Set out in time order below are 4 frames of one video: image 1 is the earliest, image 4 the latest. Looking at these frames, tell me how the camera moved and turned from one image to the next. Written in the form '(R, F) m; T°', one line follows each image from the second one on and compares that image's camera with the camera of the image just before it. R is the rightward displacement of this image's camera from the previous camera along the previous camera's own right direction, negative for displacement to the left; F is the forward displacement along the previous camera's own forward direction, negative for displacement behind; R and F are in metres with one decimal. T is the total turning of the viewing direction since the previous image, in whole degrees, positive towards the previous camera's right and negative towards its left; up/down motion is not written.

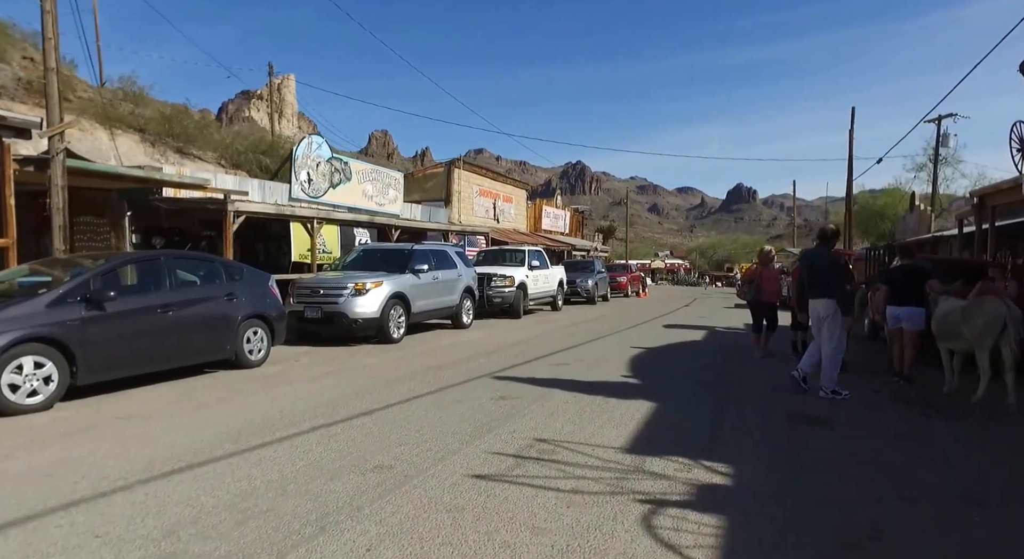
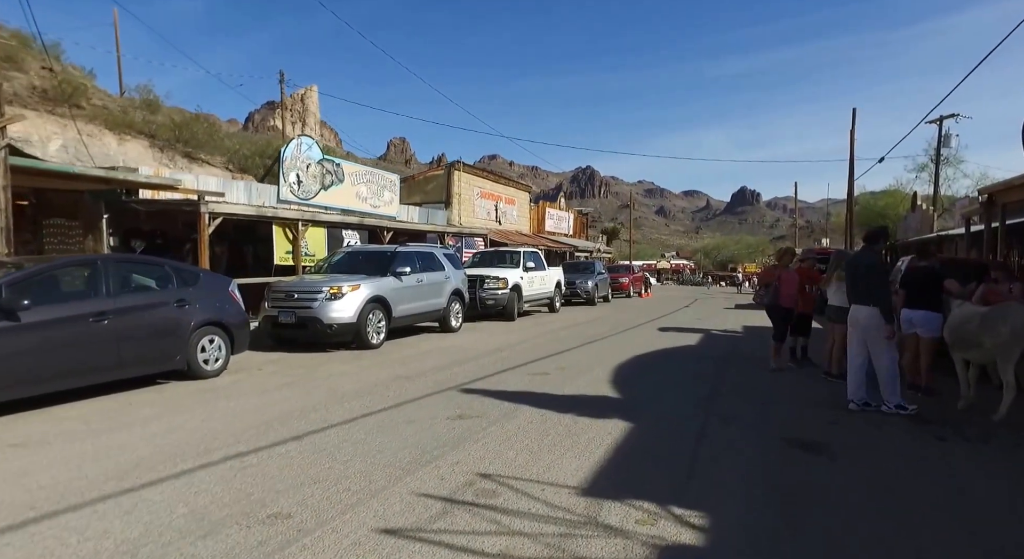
(+0.5, +0.7) m; -1°
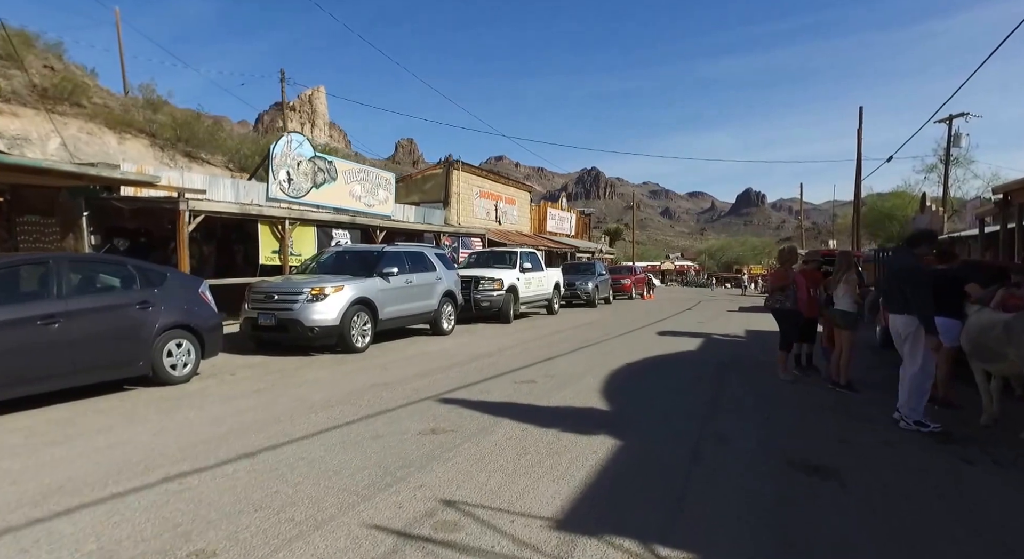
(+0.2, +0.5) m; 0°
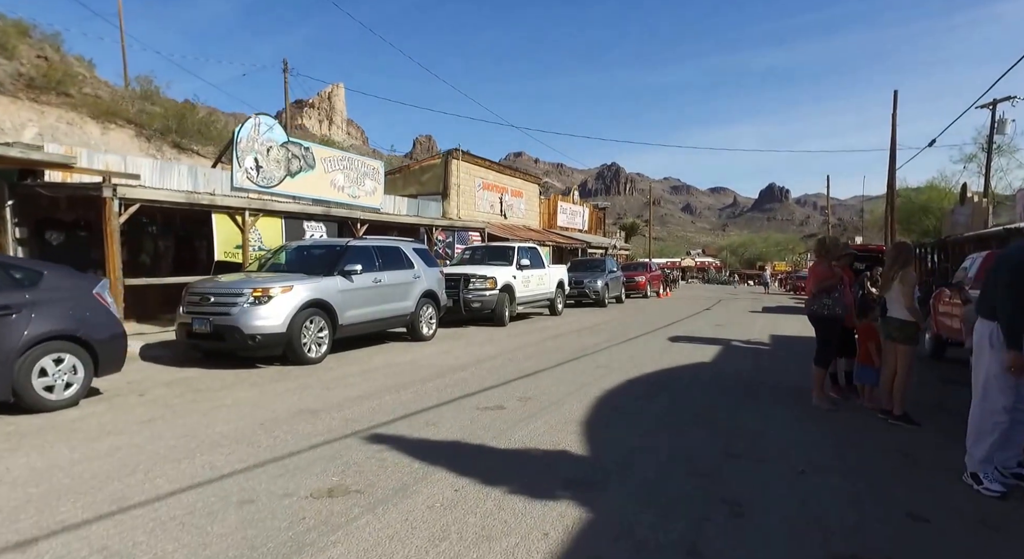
(+0.6, +1.6) m; -2°
